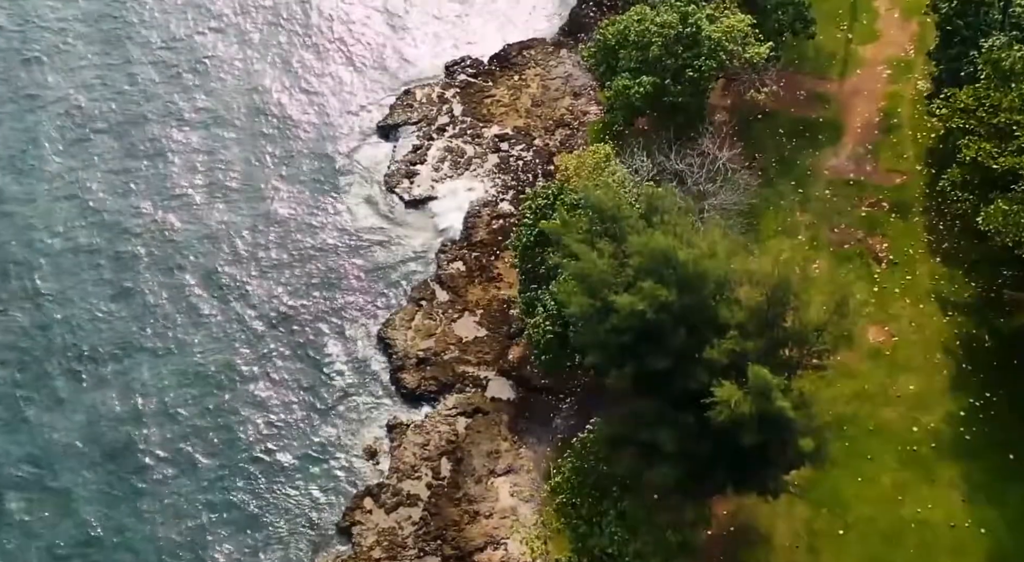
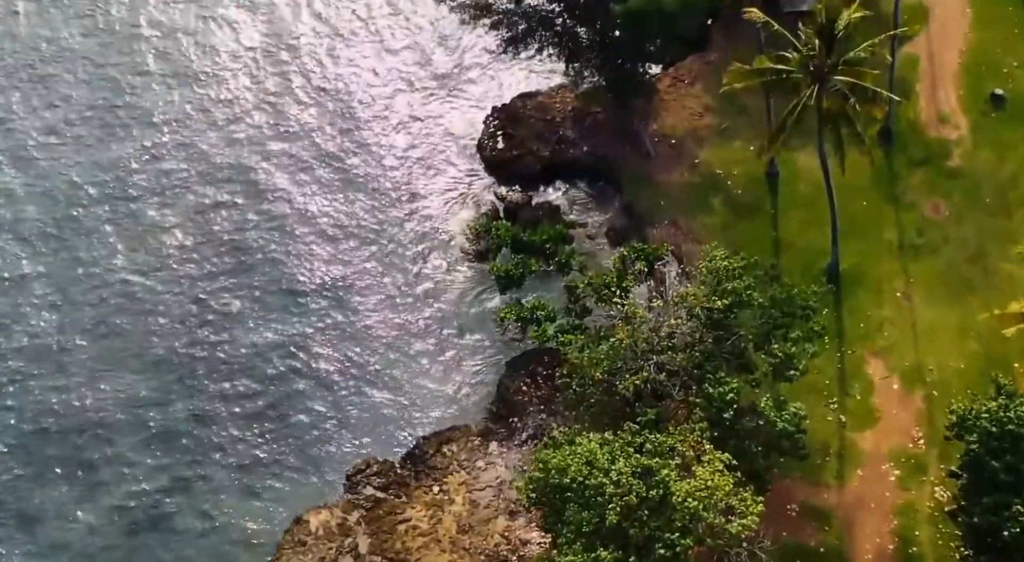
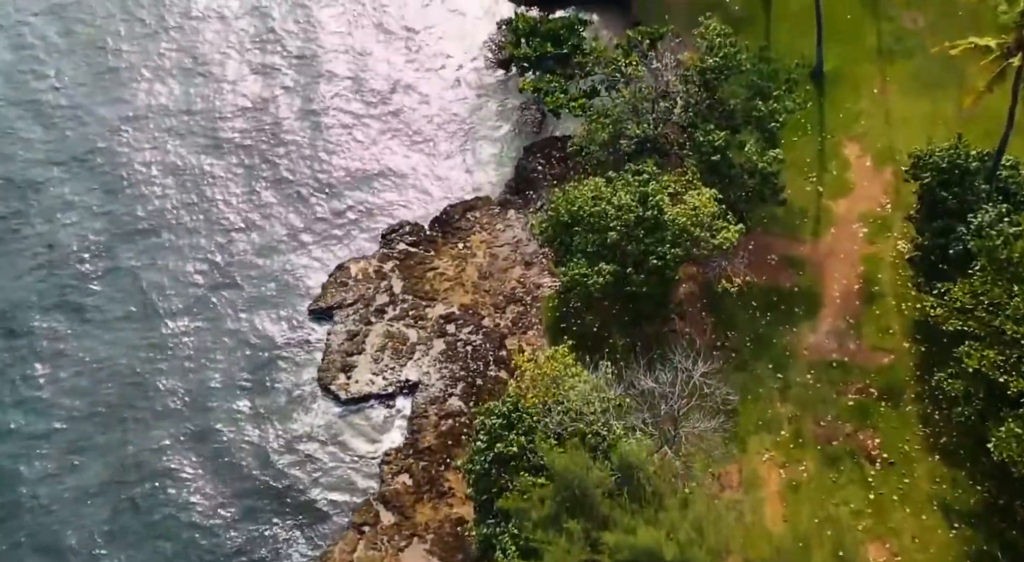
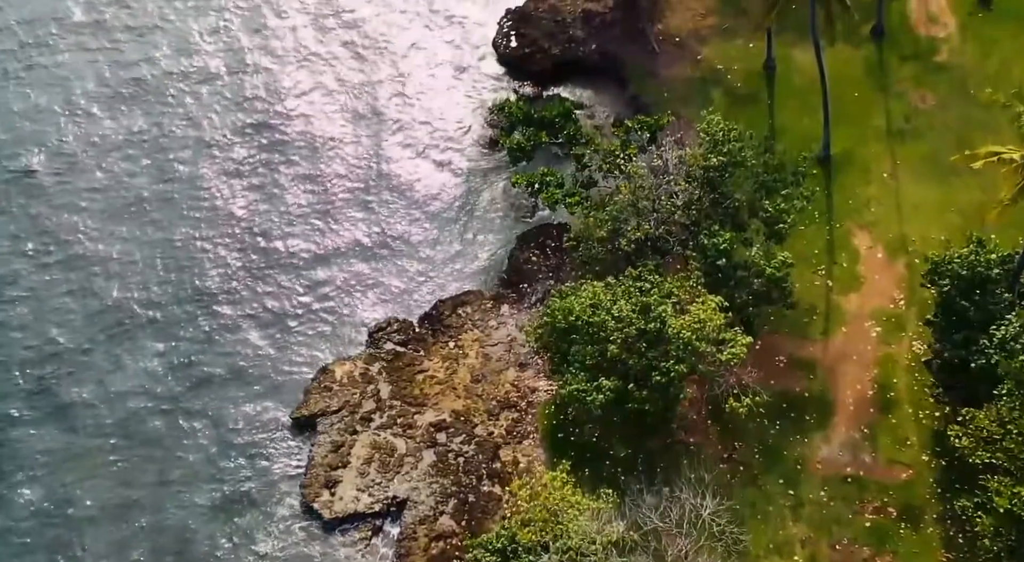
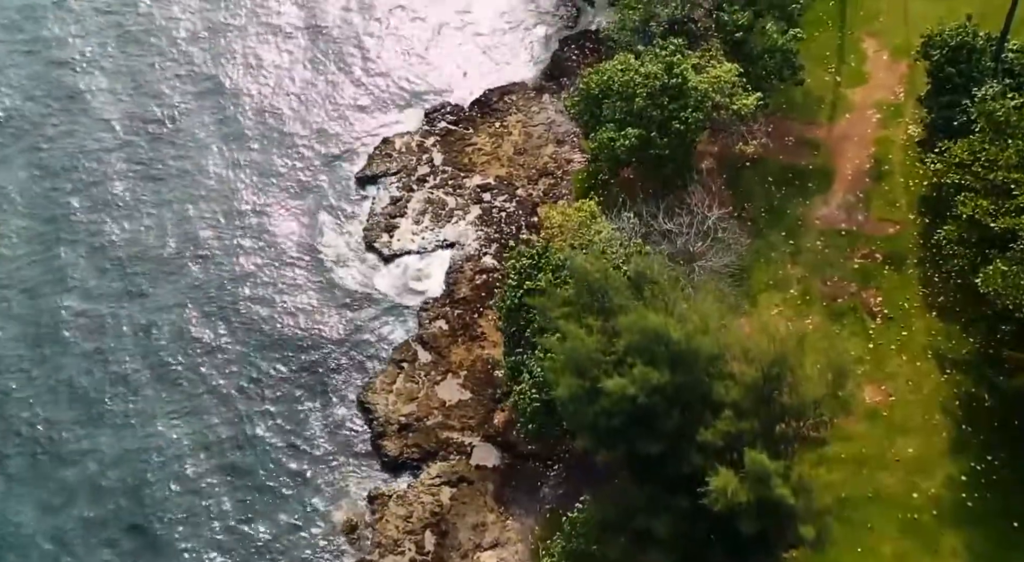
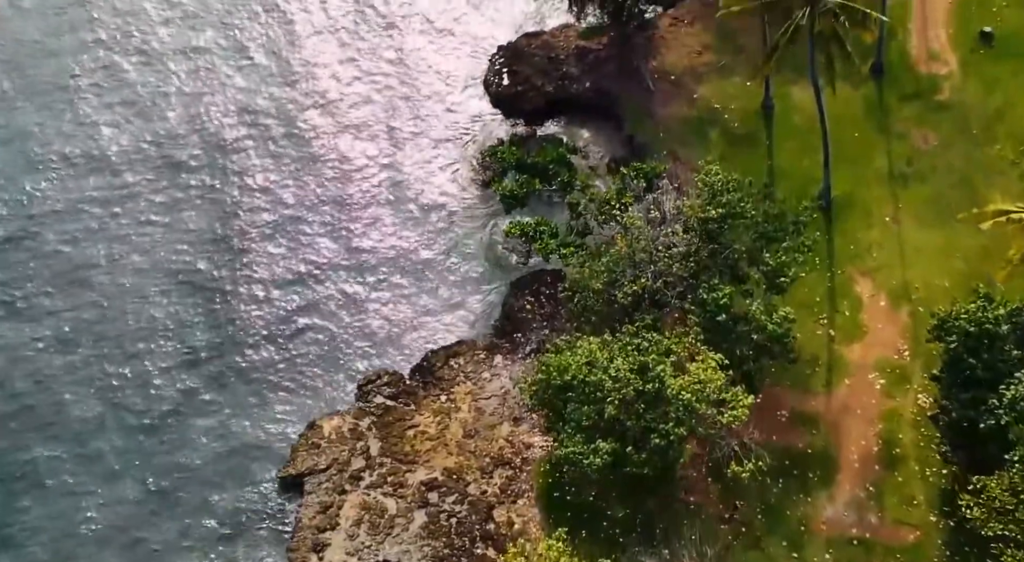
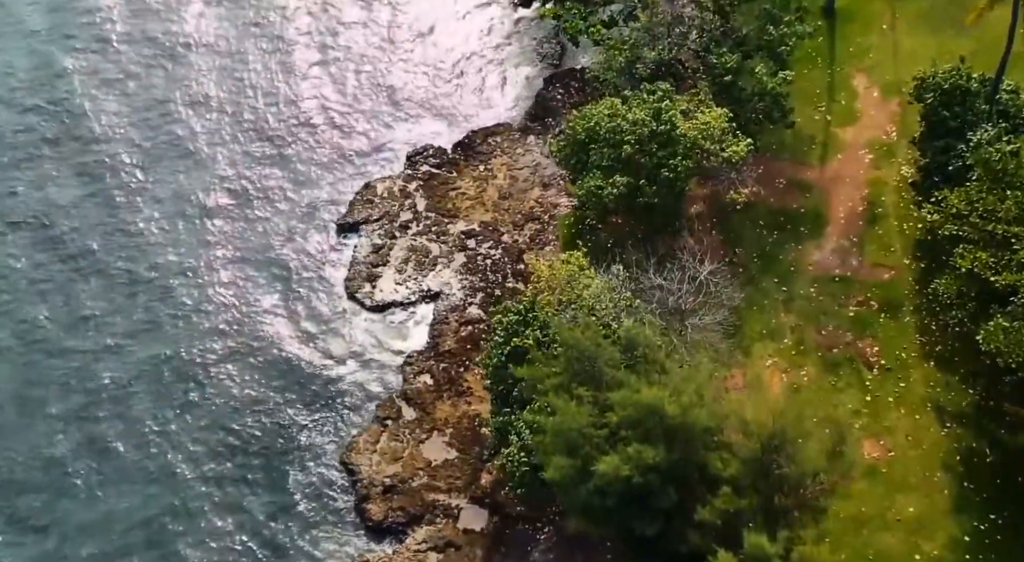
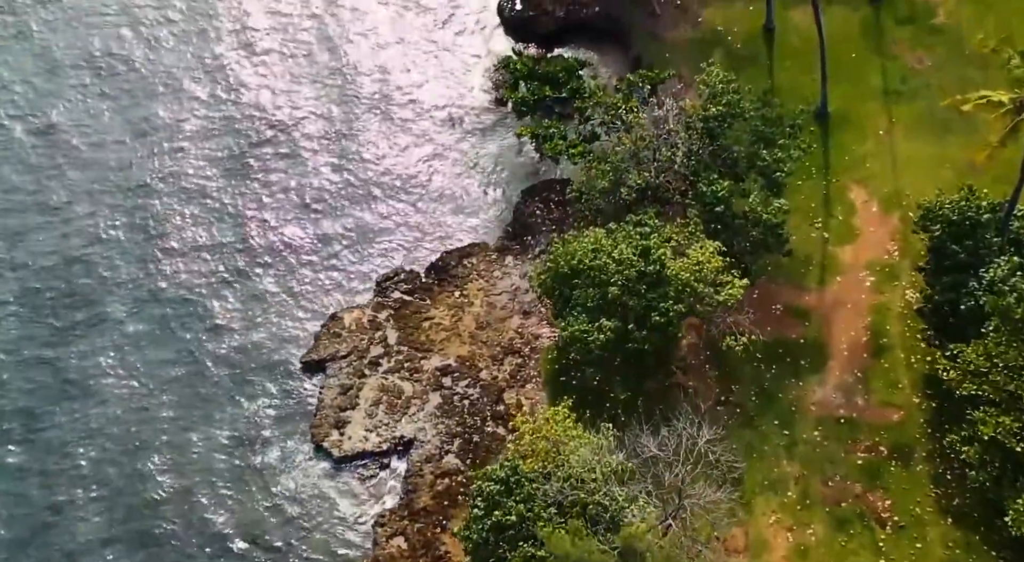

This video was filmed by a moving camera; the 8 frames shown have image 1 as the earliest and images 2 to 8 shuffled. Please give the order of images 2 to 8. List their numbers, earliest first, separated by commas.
5, 7, 3, 8, 4, 6, 2
